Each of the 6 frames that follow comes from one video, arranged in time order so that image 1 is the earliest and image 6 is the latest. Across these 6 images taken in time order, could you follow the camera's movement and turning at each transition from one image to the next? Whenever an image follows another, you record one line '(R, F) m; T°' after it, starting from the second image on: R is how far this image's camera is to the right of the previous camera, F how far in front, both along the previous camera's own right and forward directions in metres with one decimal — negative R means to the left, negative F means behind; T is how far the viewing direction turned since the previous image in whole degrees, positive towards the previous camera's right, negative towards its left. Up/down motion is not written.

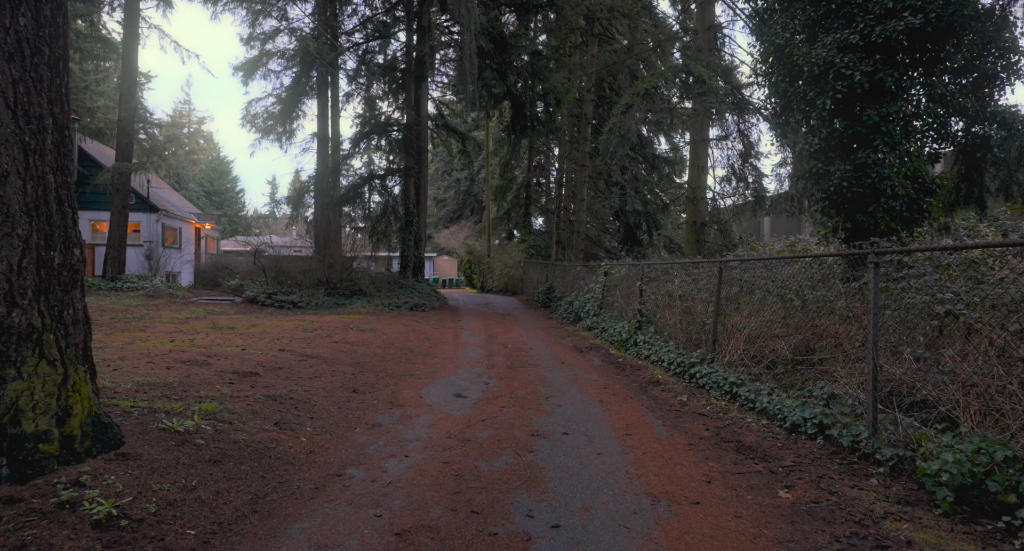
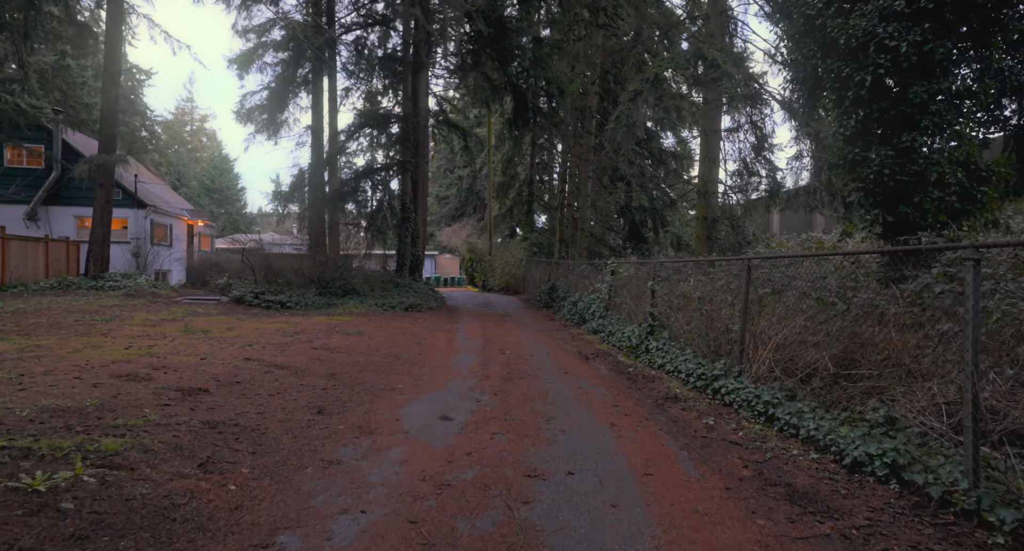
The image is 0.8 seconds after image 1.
(+0.1, +0.8) m; 0°
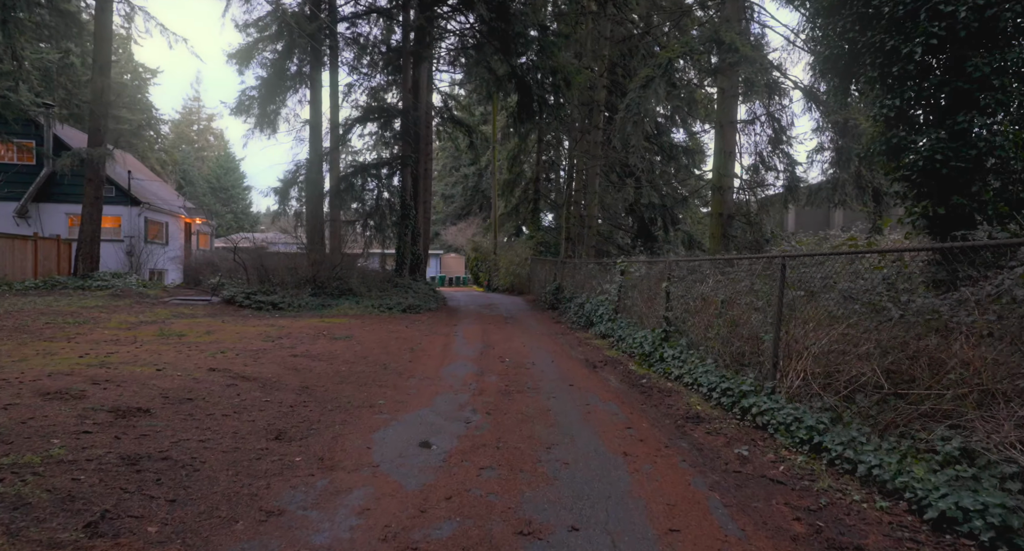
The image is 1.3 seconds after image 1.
(+0.1, +0.7) m; -1°
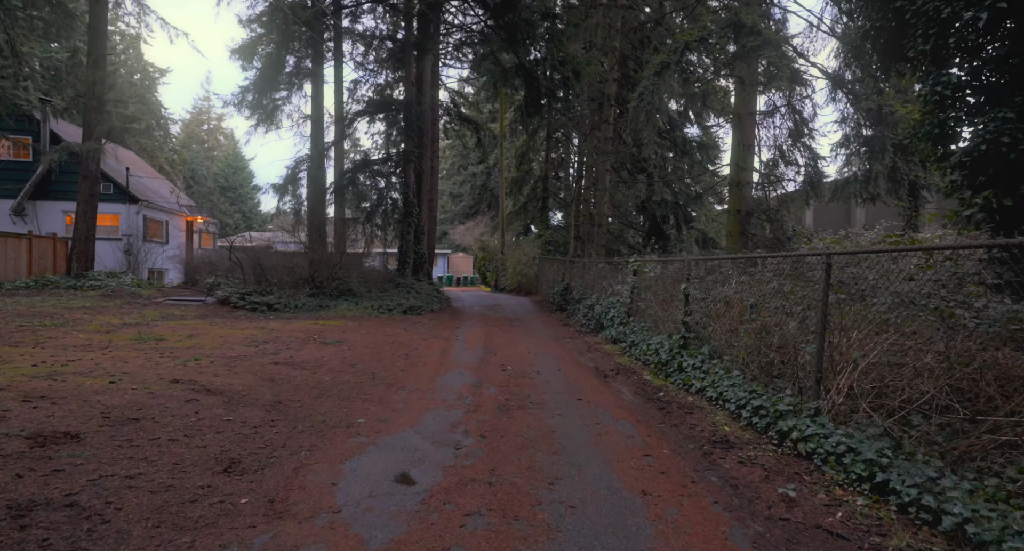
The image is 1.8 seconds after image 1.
(+0.1, +0.7) m; -1°
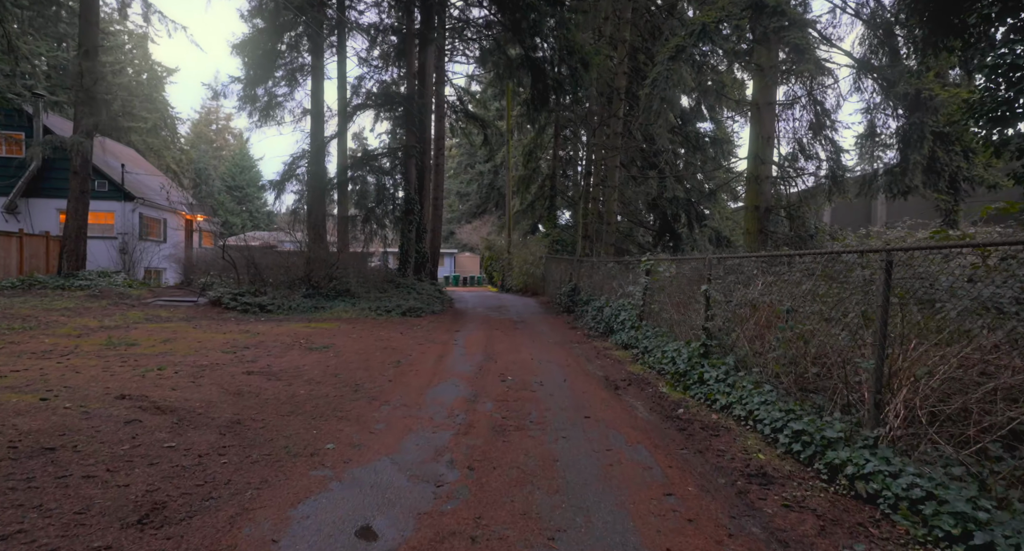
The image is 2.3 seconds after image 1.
(+0.1, +0.7) m; -1°
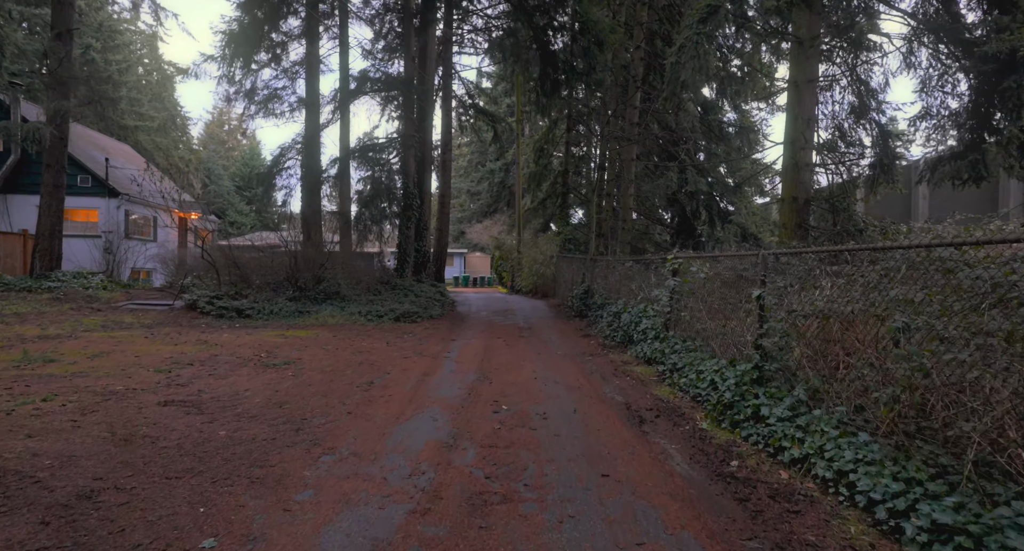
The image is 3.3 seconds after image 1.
(+0.2, +1.3) m; -1°
